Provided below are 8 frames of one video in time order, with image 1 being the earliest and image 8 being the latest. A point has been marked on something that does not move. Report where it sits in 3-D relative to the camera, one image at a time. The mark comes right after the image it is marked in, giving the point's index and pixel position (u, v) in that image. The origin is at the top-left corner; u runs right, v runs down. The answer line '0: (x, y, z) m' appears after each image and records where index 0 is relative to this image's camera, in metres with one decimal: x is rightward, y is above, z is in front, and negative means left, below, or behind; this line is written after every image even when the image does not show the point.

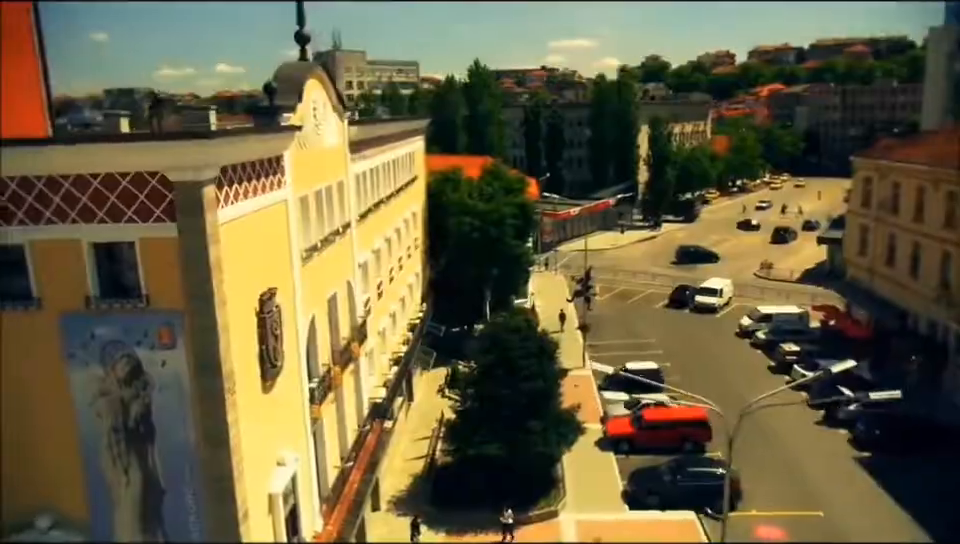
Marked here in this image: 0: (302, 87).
0: (-2.4, +2.4, +9.9) m
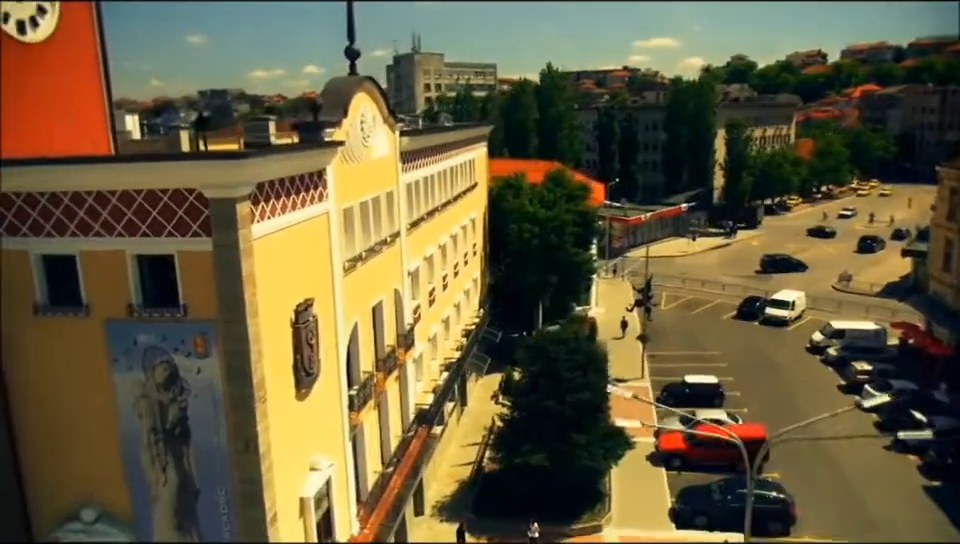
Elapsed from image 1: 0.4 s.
0: (-1.8, +2.3, +10.2) m
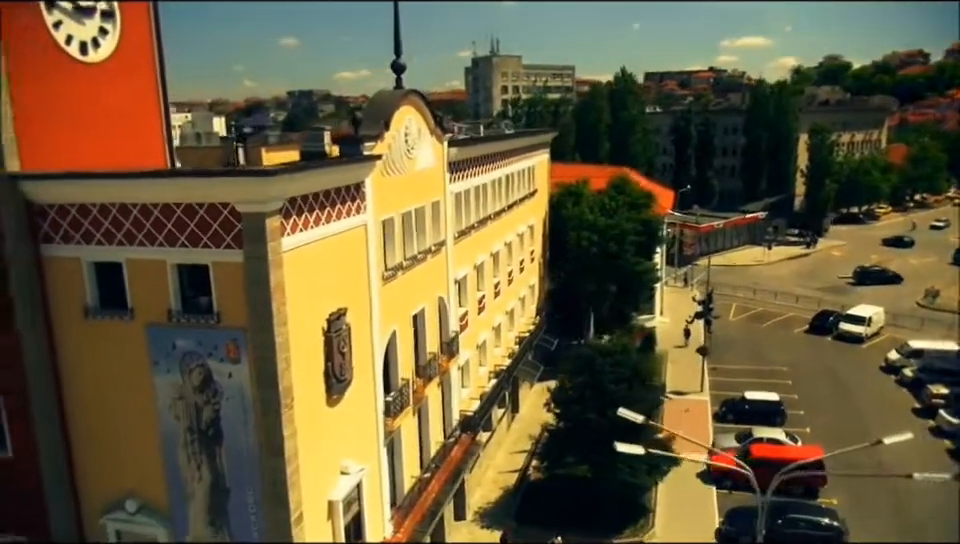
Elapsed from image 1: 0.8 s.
0: (-1.3, +2.2, +10.4) m
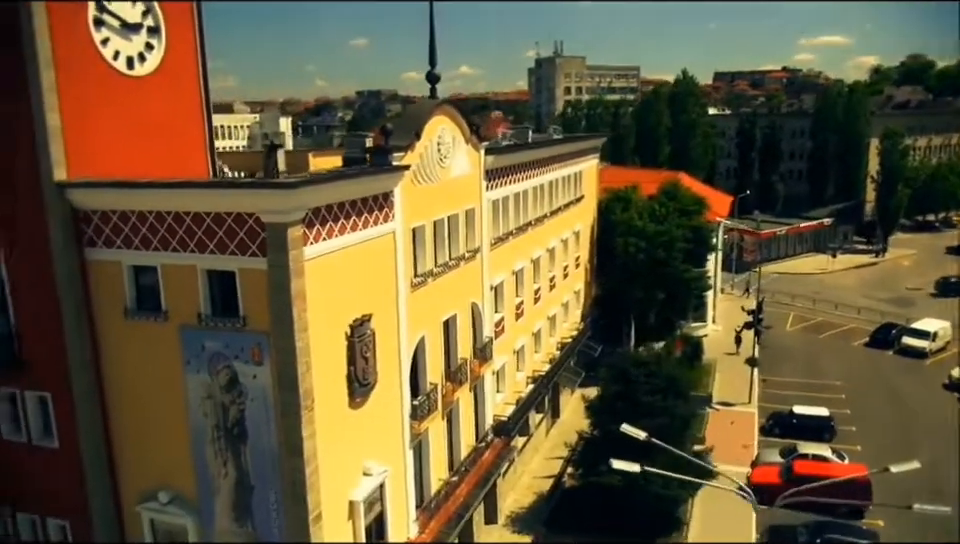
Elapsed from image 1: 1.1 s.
0: (-0.8, +2.1, +10.6) m
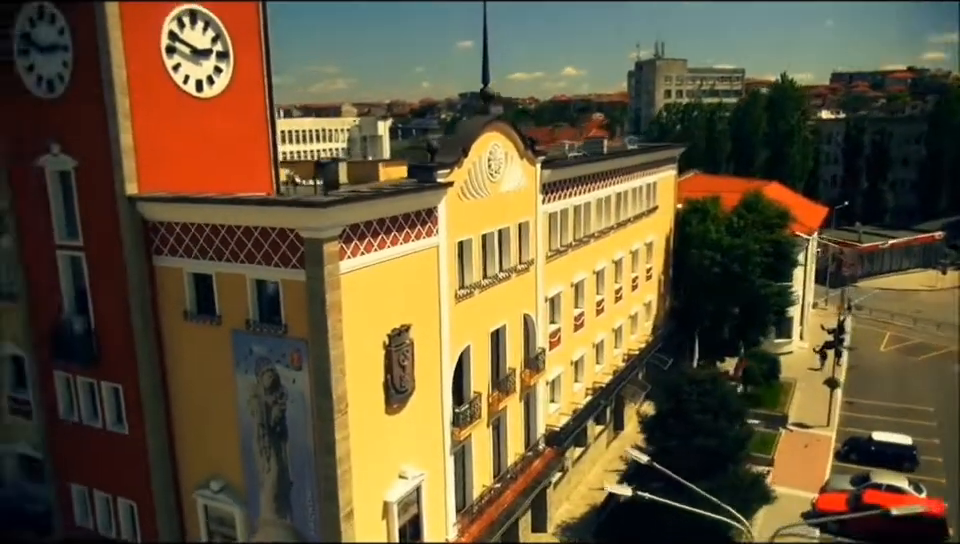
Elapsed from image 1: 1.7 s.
0: (-0.2, +1.9, +11.0) m
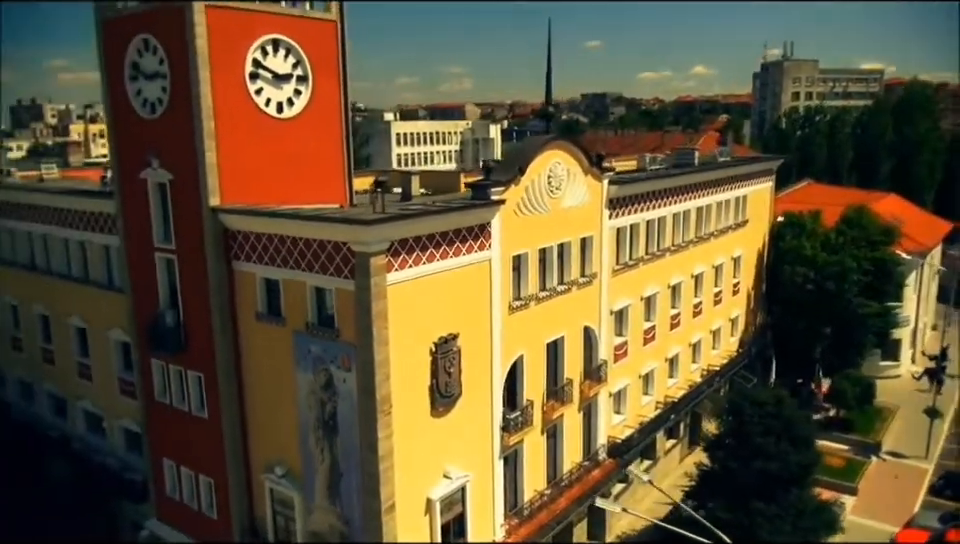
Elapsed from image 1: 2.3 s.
0: (+0.7, +1.7, +11.5) m
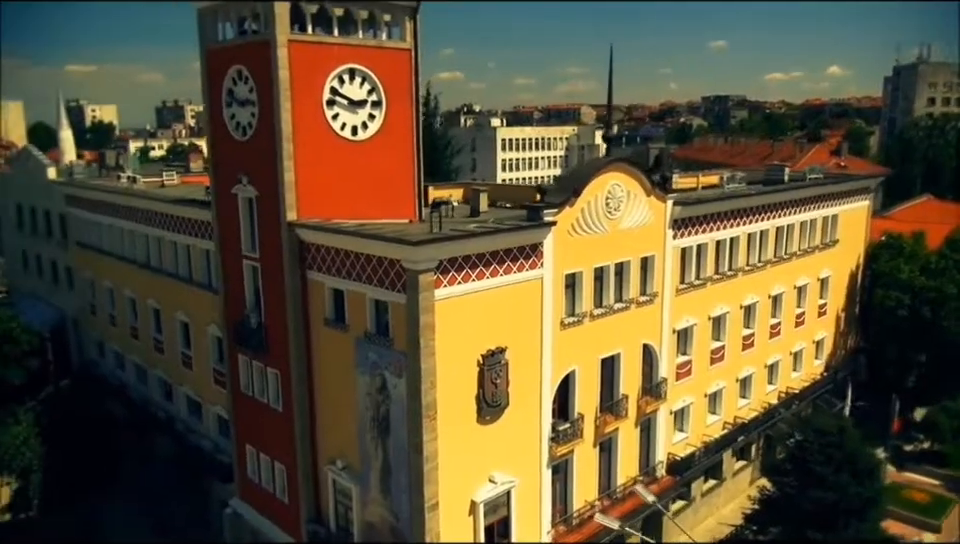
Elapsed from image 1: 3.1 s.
0: (+1.6, +1.4, +11.9) m
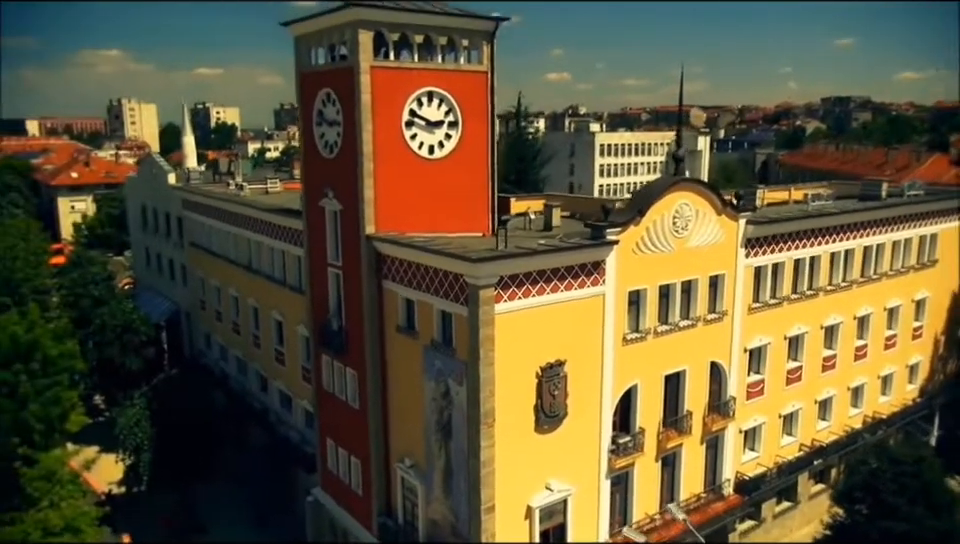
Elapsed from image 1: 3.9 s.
0: (+2.7, +1.1, +12.2) m
